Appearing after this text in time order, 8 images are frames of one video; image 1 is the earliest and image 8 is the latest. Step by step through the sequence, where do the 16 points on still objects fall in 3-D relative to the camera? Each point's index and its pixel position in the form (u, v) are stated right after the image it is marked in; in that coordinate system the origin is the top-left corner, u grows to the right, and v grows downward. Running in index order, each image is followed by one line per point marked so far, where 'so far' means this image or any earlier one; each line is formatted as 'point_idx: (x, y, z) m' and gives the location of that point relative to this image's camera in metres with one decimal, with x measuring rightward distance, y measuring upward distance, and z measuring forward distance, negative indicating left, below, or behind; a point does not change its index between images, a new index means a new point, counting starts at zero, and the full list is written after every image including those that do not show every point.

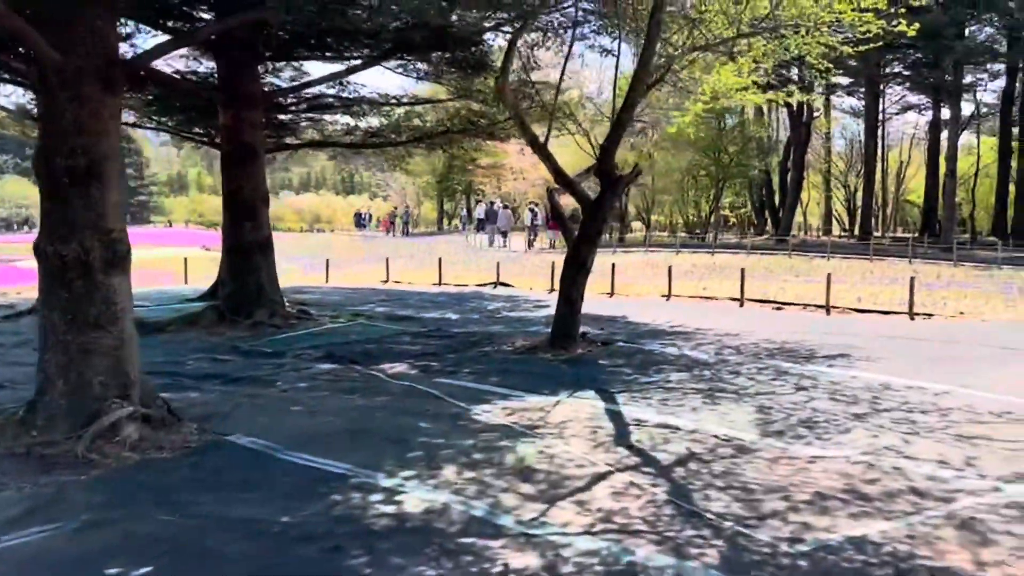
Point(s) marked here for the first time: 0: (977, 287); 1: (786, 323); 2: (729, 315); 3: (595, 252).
0: (+10.2, 0.0, +18.8) m
1: (+4.5, -0.6, +14.1) m
2: (+3.9, -0.5, +15.3) m
3: (+1.1, +0.5, +11.0) m
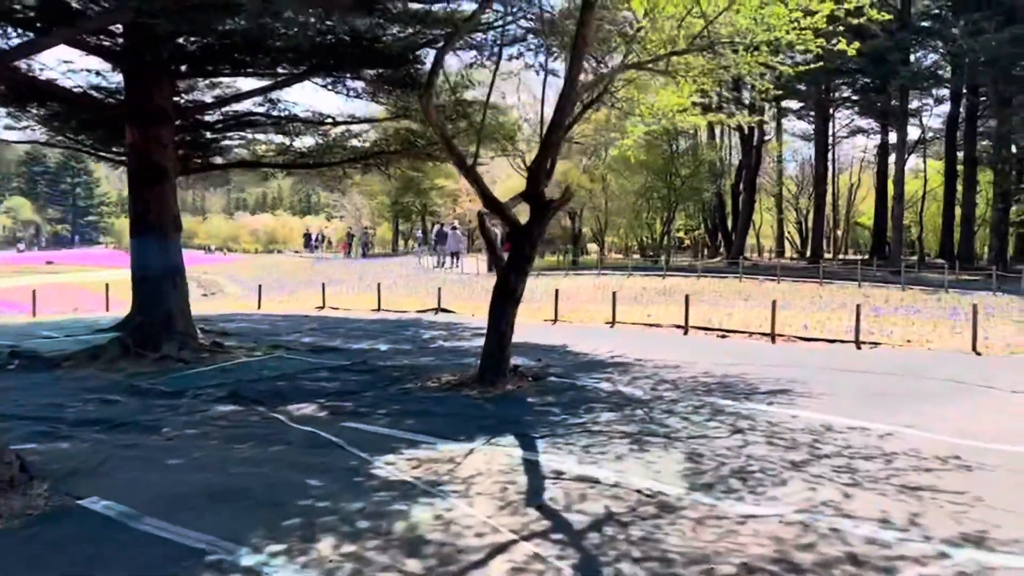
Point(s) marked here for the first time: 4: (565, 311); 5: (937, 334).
0: (+8.9, -0.5, +18.5) m
1: (+3.4, -1.0, +13.5) m
2: (+2.7, -1.0, +14.7) m
3: (+0.2, +0.1, +10.3) m
4: (+1.2, -0.5, +19.7) m
5: (+7.4, -0.8, +14.8) m
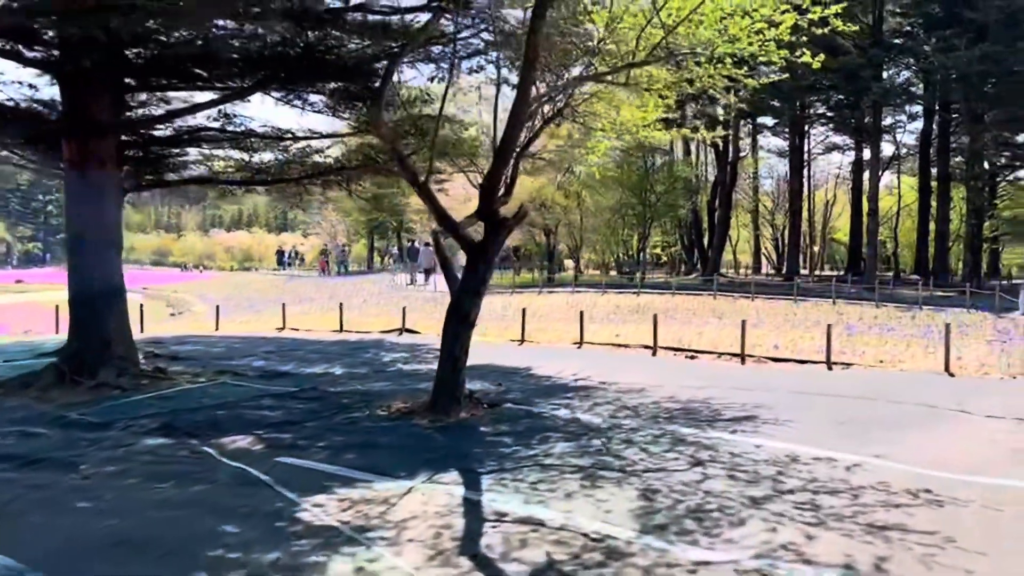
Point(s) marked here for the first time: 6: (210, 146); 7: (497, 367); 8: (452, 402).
0: (+8.2, -0.9, +18.2) m
1: (+2.8, -1.3, +13.1) m
2: (+2.1, -1.3, +14.3) m
3: (-0.4, -0.2, +9.8) m
4: (+0.4, -0.9, +19.2) m
5: (+6.7, -1.1, +14.5) m
6: (-6.0, +2.8, +17.1) m
7: (-0.2, -1.3, +14.0) m
8: (-0.7, -1.3, +9.8) m
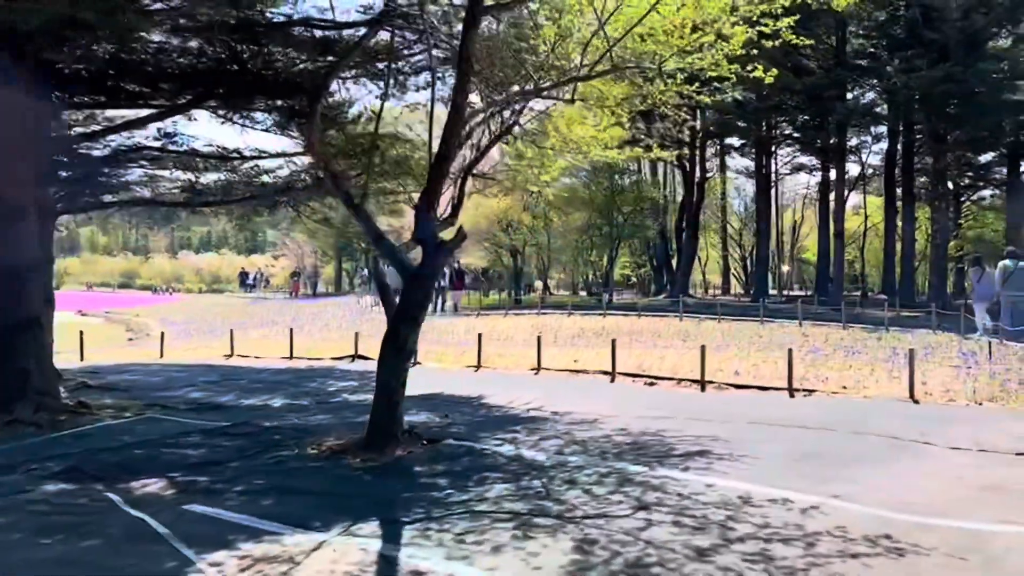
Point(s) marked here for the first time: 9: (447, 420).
0: (+7.3, -1.4, +17.9) m
1: (+2.1, -1.7, +12.6) m
2: (+1.3, -1.7, +13.7) m
3: (-1.0, -0.5, +9.2) m
4: (-0.5, -1.5, +18.6) m
5: (+6.0, -1.5, +14.0) m
6: (-6.9, +2.3, +16.4) m
7: (-1.0, -1.7, +13.4) m
8: (-1.3, -1.6, +9.1) m
9: (-0.8, -1.7, +11.1) m
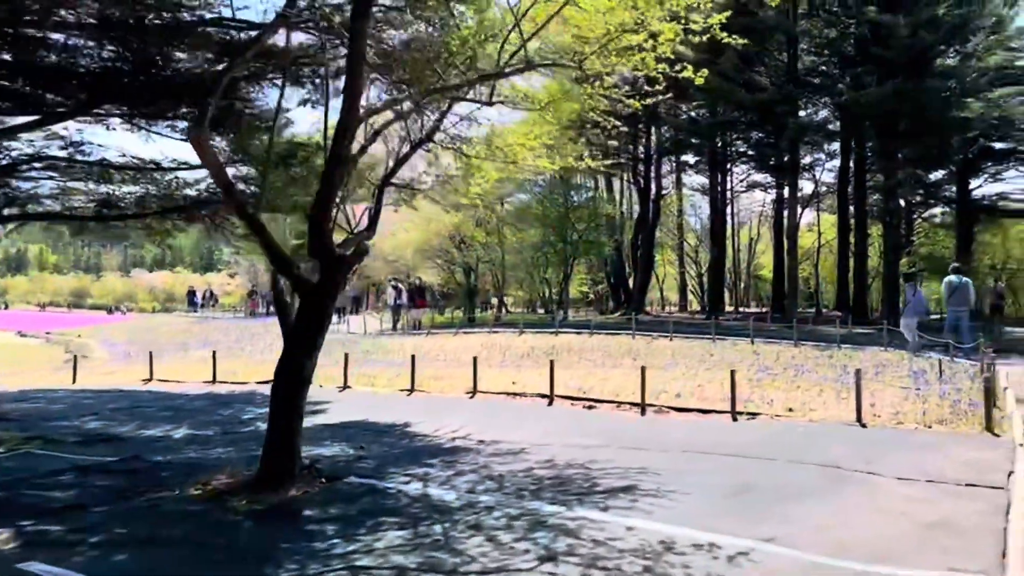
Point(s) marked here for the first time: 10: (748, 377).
0: (+6.0, -1.7, +17.3) m
1: (+1.1, -1.9, +11.8) m
2: (+0.3, -2.0, +12.9) m
3: (-1.9, -0.7, +8.3) m
4: (-1.8, -1.8, +17.7) m
5: (+4.9, -1.8, +13.4) m
6: (-8.1, +2.0, +15.3) m
7: (-2.1, -2.0, +12.5) m
8: (-2.2, -1.8, +8.2) m
9: (-1.8, -1.9, +10.1) m
10: (+4.6, -1.7, +16.7) m
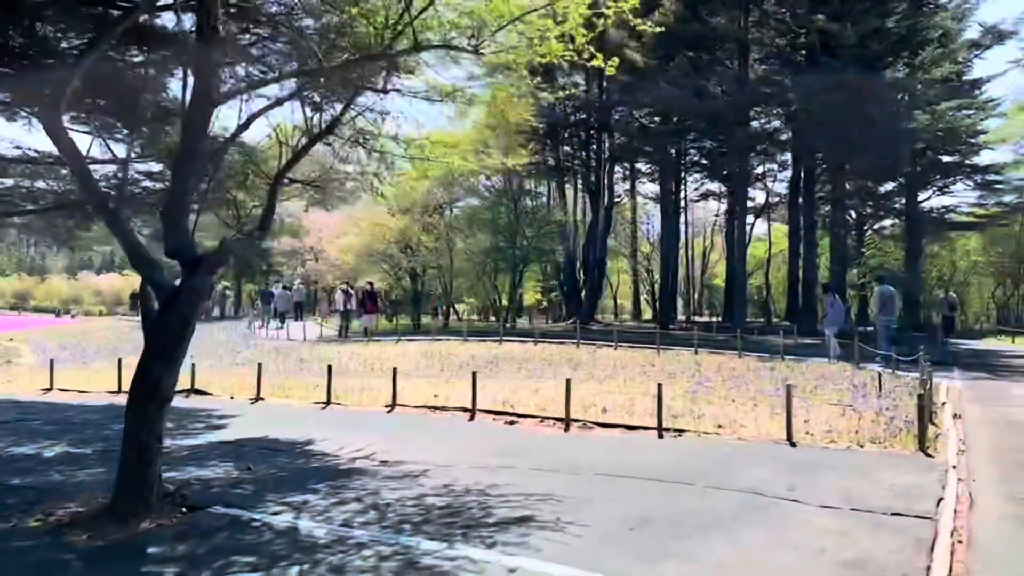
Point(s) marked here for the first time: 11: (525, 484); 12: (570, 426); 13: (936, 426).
0: (+4.6, -1.9, +16.7) m
1: (-0.1, -2.0, +11.0) m
2: (-1.0, -2.1, +12.0) m
3: (-2.9, -0.7, +7.4) m
4: (-3.2, -2.0, +16.8) m
5: (+3.6, -1.9, +12.8) m
6: (-9.4, +1.9, +14.1) m
7: (-3.3, -2.1, +11.5) m
8: (-3.2, -1.8, +7.2) m
9: (-2.9, -2.0, +9.2) m
10: (+3.2, -1.9, +16.1) m
11: (+0.1, -1.9, +8.4) m
12: (+0.8, -2.0, +12.3) m
13: (+6.2, -2.0, +12.5) m
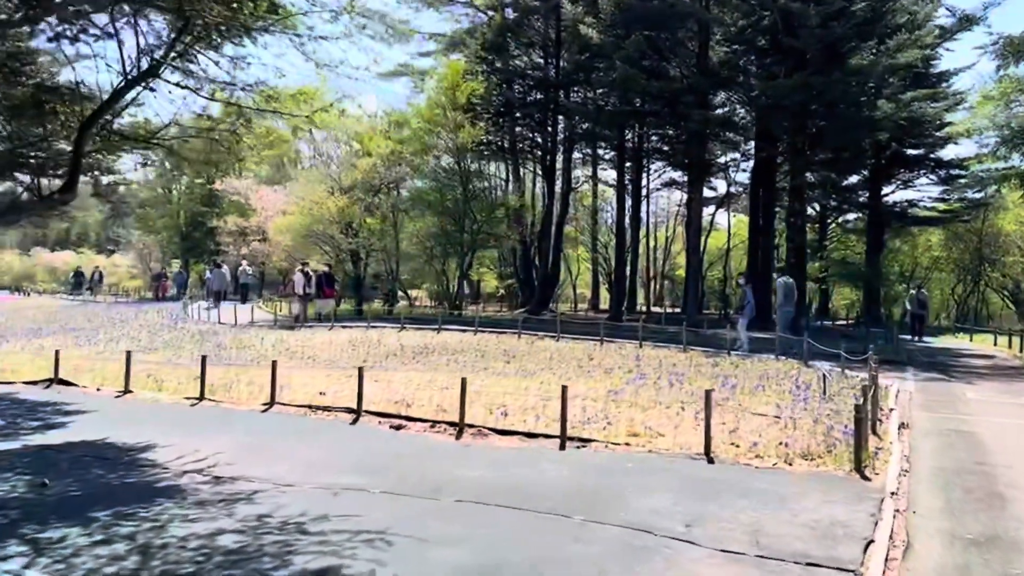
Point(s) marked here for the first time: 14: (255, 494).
0: (+3.0, -1.8, +15.2) m
1: (-1.5, -1.9, +9.3) m
2: (-2.4, -1.8, +10.3) m
3: (-4.1, -0.5, +5.6) m
4: (-4.8, -1.6, +15.0) m
5: (+2.2, -1.8, +11.2) m
6: (-10.8, +2.4, +12.0) m
7: (-4.7, -1.8, +9.8) m
8: (-4.4, -1.6, +5.5) m
9: (-4.2, -1.8, +7.4) m
10: (+1.6, -1.7, +14.5) m
11: (-1.2, -1.8, +6.8) m
12: (-0.6, -1.8, +10.7) m
13: (+4.7, -1.9, +11.1) m
14: (-2.3, -1.8, +7.6) m
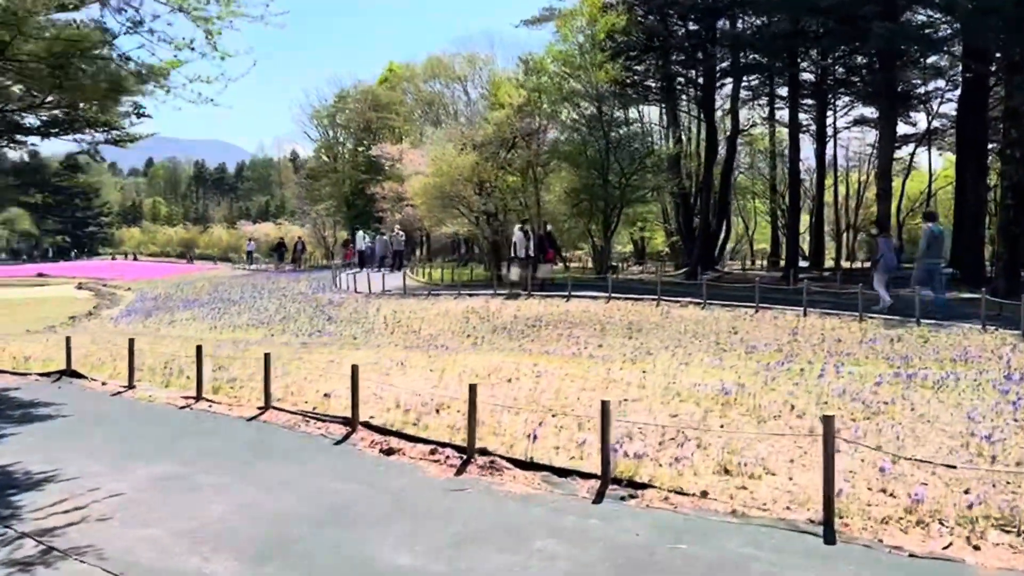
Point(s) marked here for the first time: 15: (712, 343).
0: (+4.1, -1.2, +11.1) m
1: (-1.5, -1.7, +6.3) m
2: (-2.2, -1.6, +7.5) m
3: (-4.9, -0.6, +3.2) m
4: (-3.5, -1.2, +12.5) m
5: (+2.5, -1.4, +7.4) m
6: (-10.1, +2.5, +10.8) m
7: (-4.5, -1.7, +7.4) m
8: (-5.2, -1.7, +3.2) m
9: (-4.6, -1.7, +5.1) m
10: (+2.7, -1.2, +10.7) m
11: (-1.7, -1.7, +3.8) m
12: (-0.4, -1.5, +7.5) m
13: (+5.0, -1.5, +6.7) m
14: (-2.6, -1.7, +4.8) m
15: (+3.8, -1.0, +16.3) m
